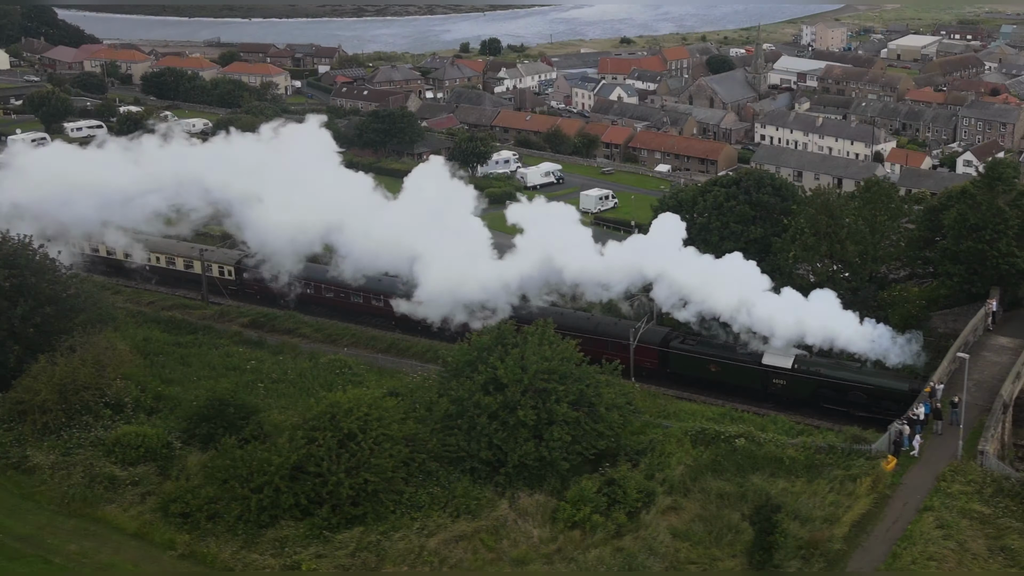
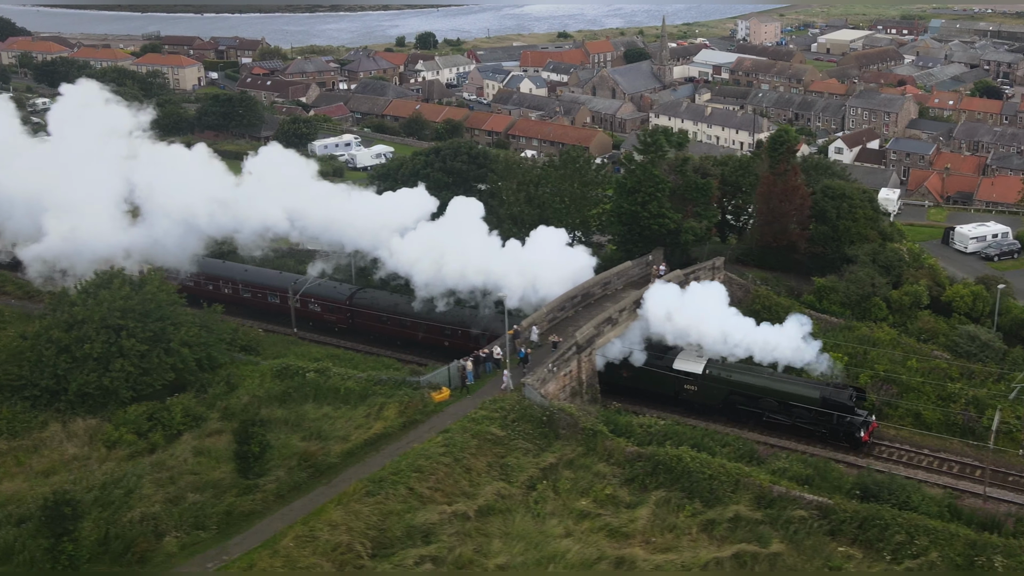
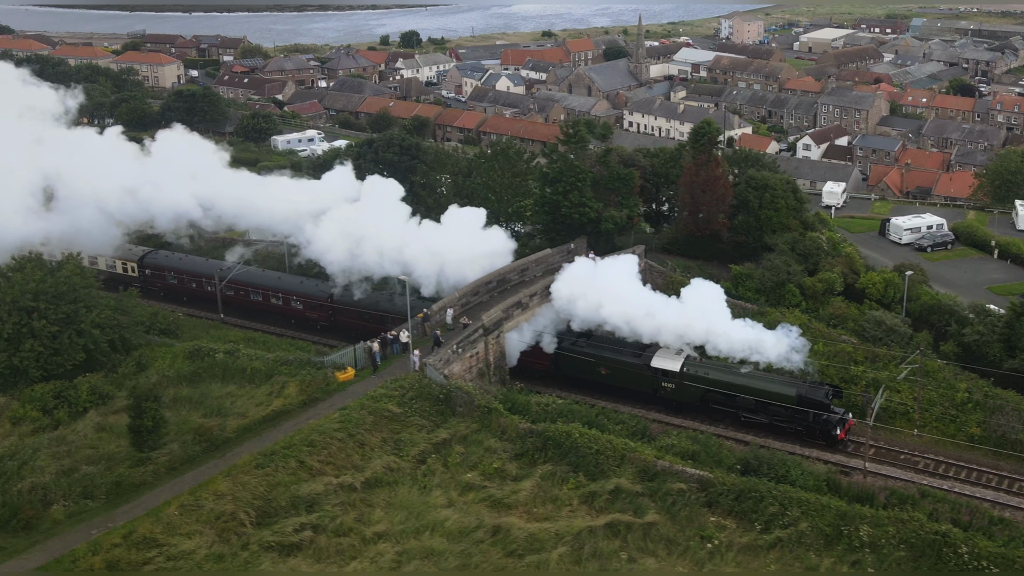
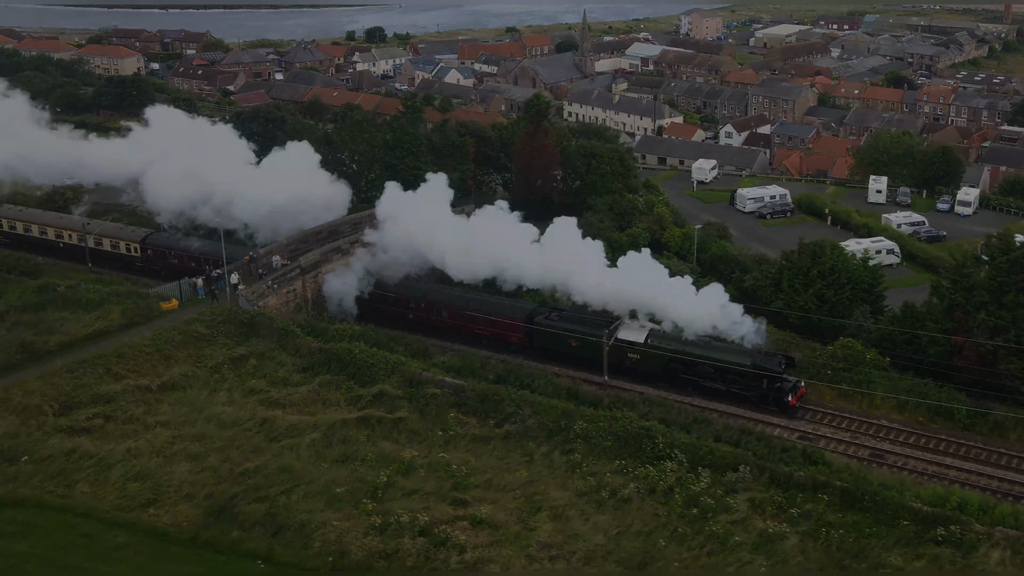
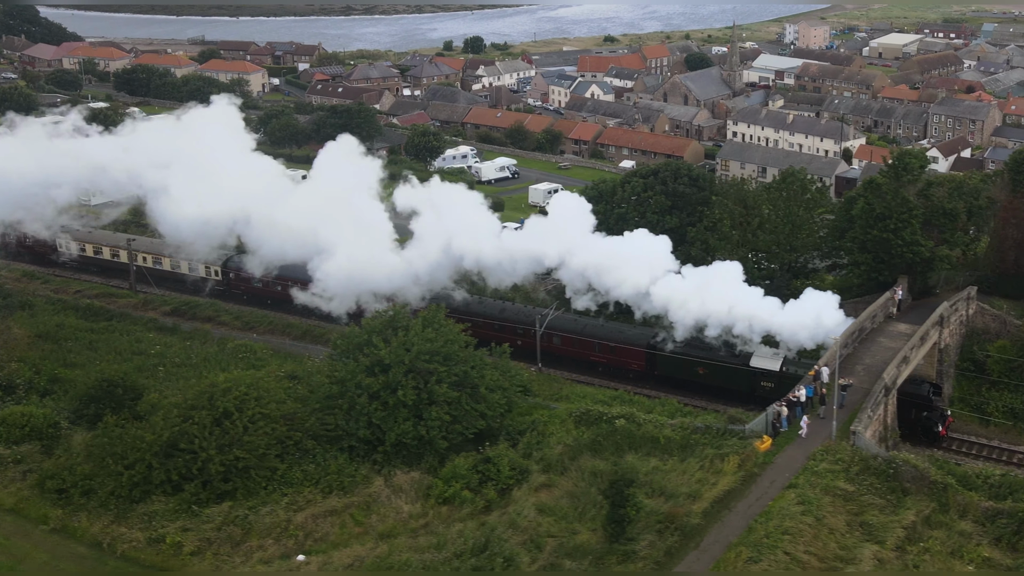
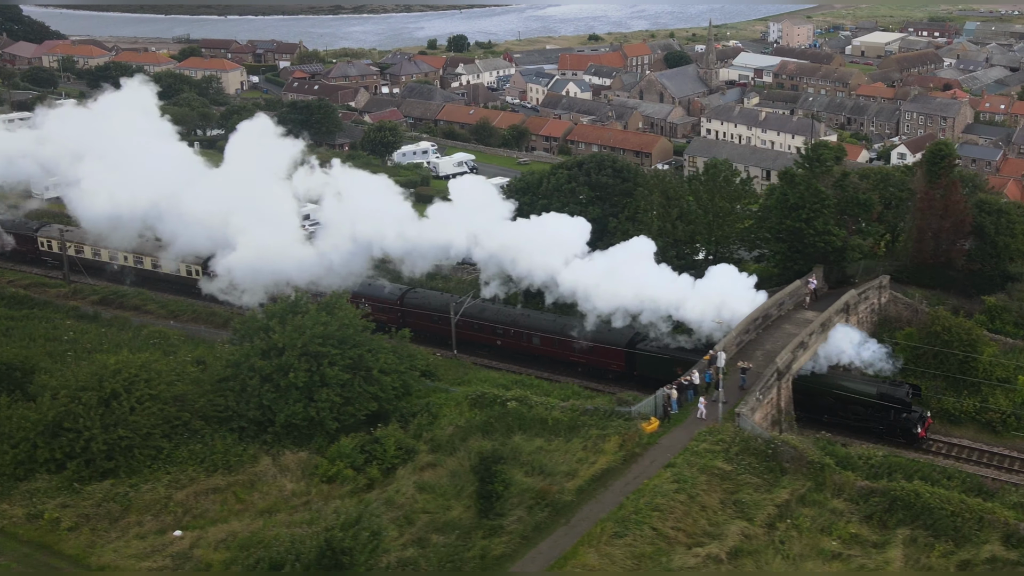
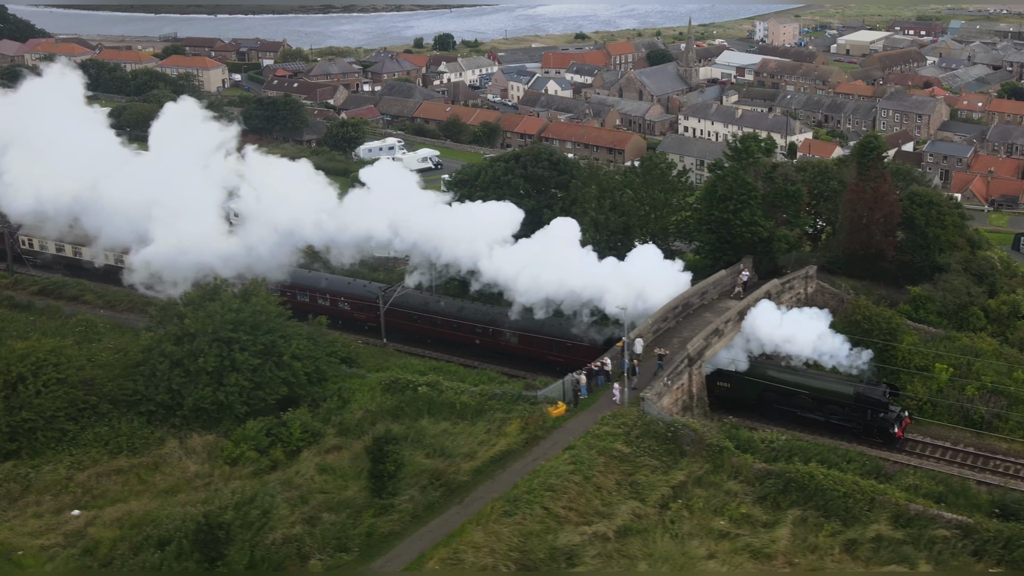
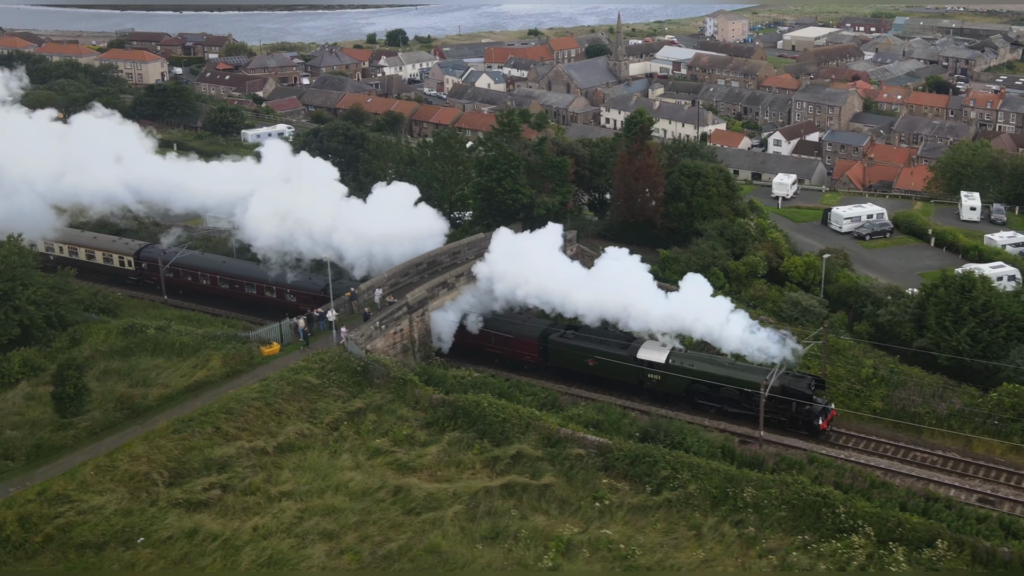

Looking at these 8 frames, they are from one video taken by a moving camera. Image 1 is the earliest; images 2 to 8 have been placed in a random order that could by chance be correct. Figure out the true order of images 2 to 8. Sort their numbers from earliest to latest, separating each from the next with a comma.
5, 6, 7, 2, 3, 8, 4
